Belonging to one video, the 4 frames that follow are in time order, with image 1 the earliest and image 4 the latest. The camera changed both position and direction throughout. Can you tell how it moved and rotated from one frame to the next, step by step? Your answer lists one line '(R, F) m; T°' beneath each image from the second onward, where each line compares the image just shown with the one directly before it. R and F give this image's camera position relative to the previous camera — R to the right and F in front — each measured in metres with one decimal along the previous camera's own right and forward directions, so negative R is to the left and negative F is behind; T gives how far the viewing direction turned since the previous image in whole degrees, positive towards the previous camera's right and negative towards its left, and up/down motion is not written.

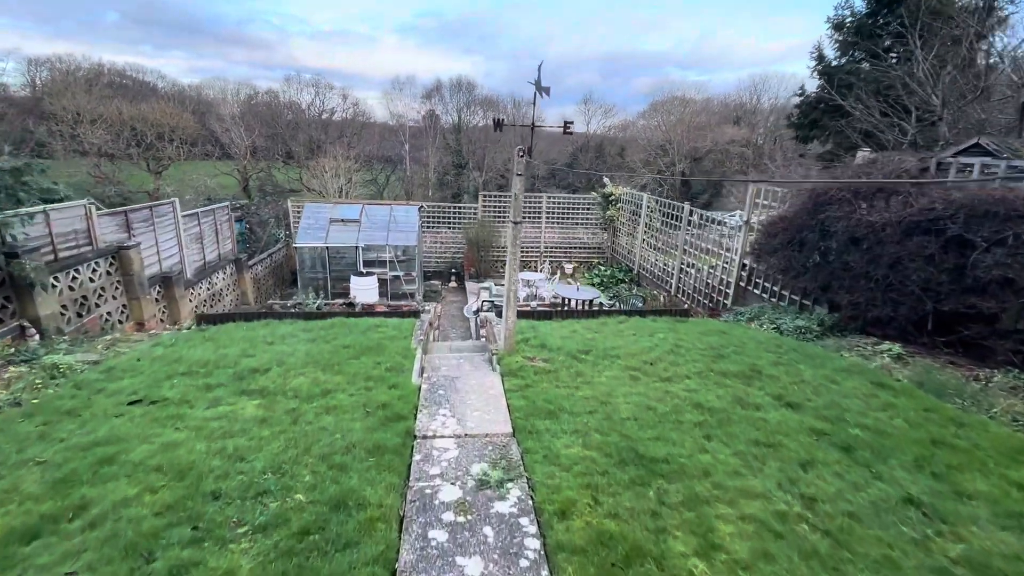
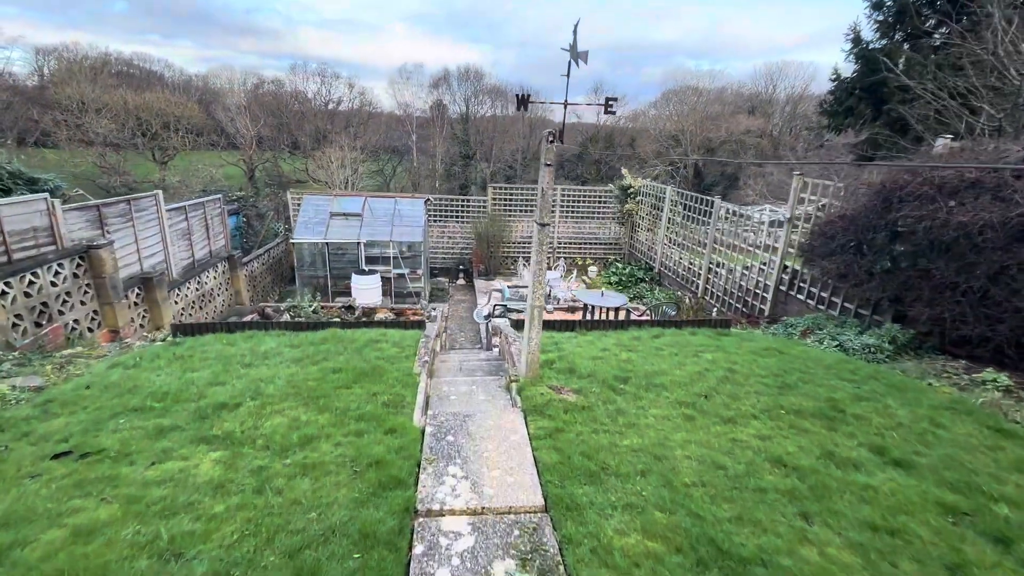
(-0.1, +0.7) m; -1°
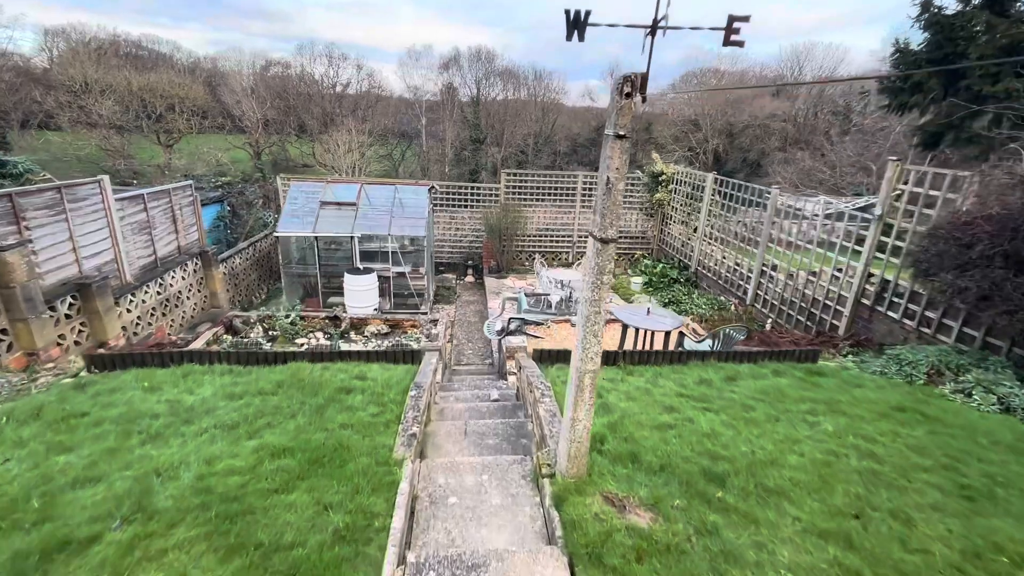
(-0.1, +1.3) m; -1°
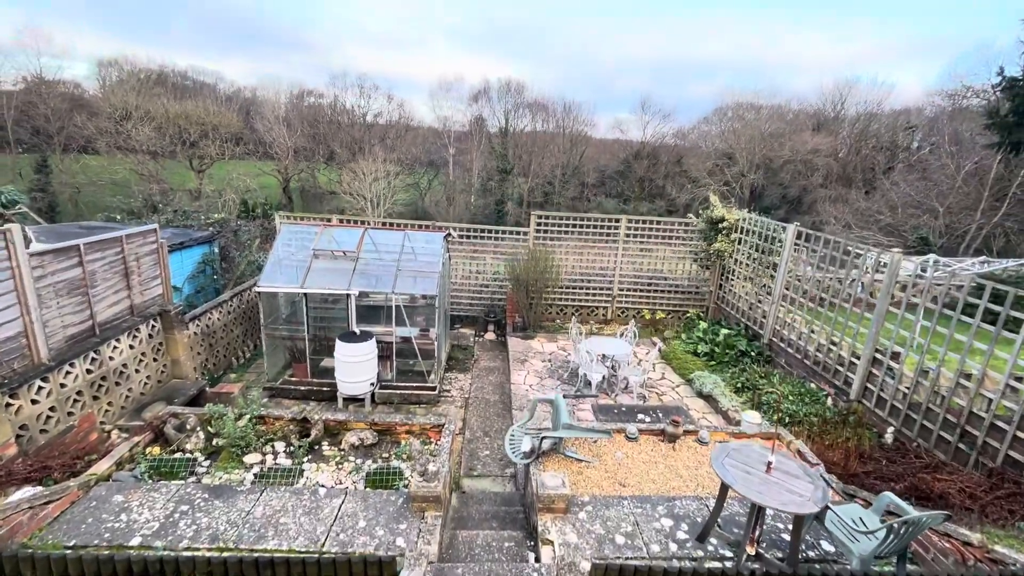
(-0.1, +1.6) m; -3°
